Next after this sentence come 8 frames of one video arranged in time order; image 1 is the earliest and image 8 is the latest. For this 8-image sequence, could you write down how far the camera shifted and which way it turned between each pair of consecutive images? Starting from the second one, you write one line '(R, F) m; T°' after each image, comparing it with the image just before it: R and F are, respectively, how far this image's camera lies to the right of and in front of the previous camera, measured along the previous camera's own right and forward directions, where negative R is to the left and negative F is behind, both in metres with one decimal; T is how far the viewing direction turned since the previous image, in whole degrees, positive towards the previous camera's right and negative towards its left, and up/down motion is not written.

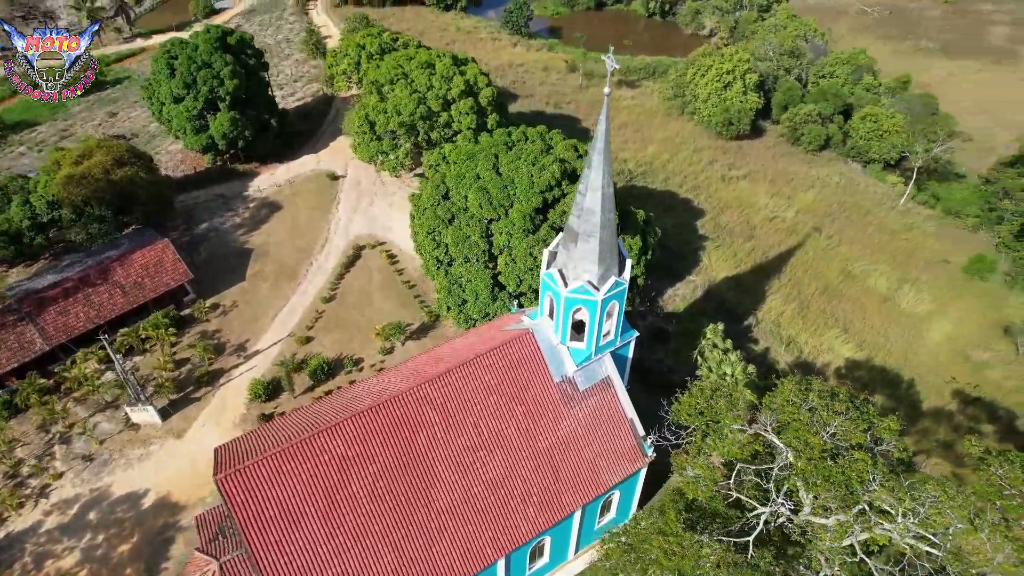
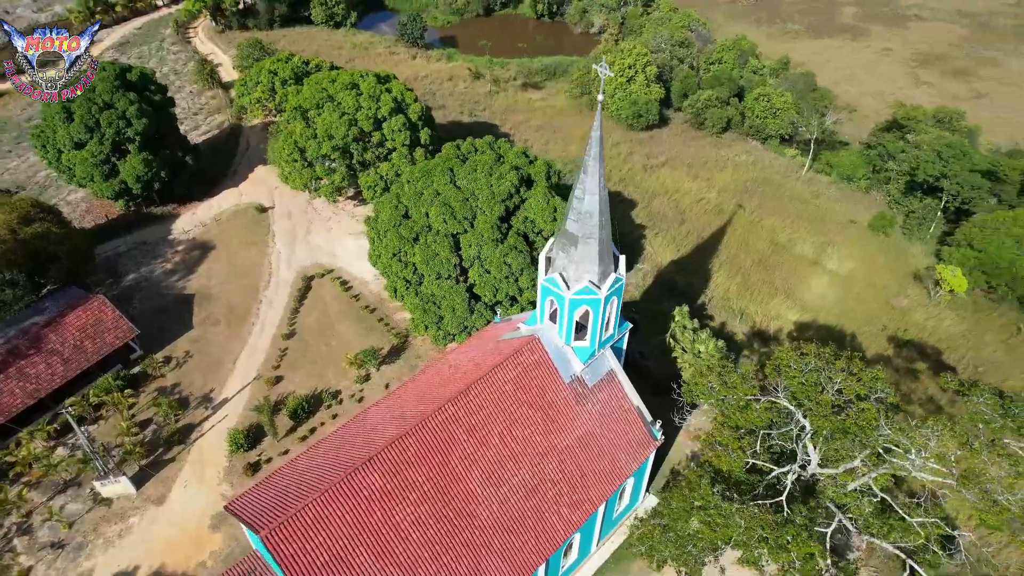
(-2.7, -0.2) m; +8°
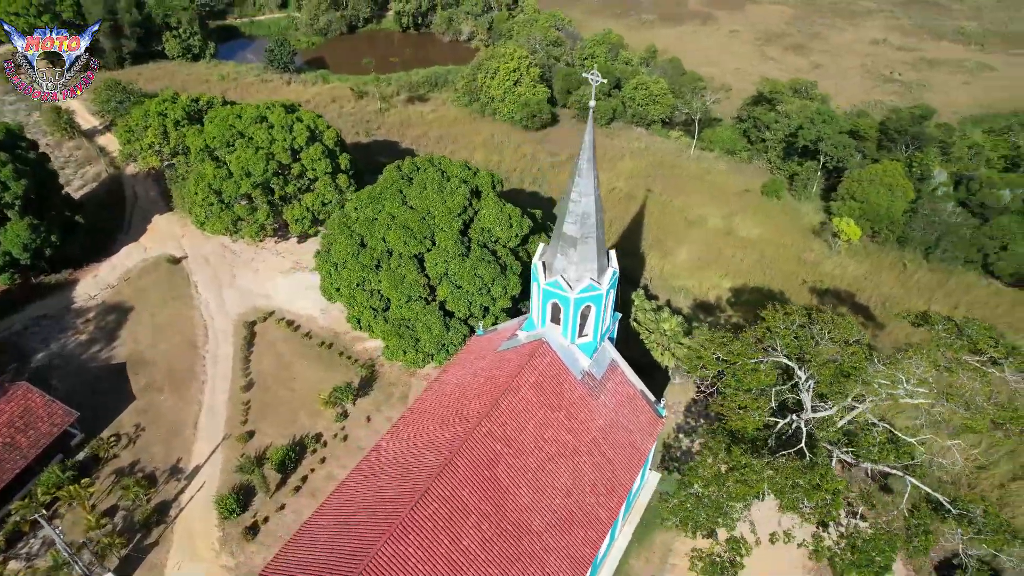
(-3.5, -0.1) m; +10°
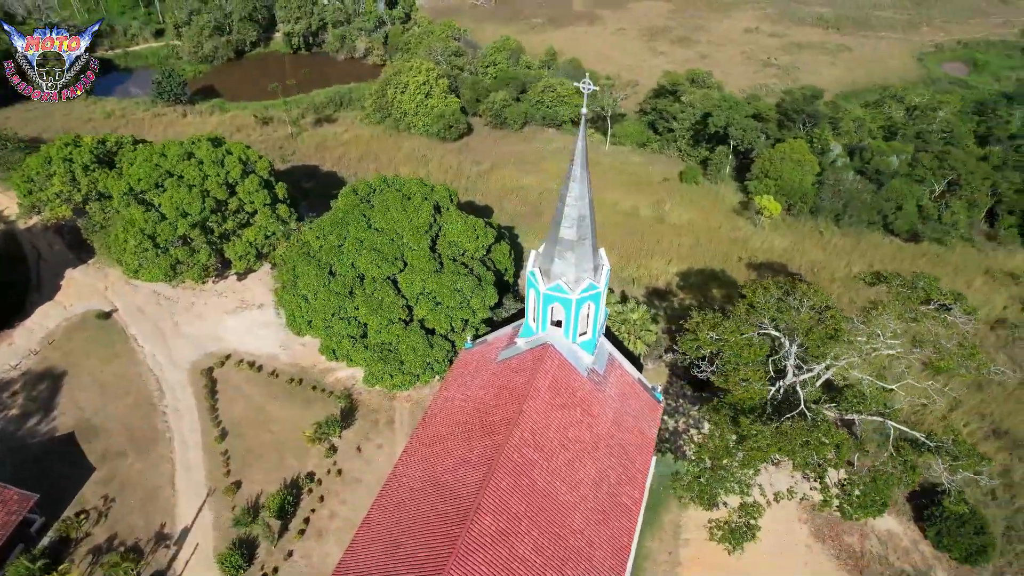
(-2.9, -0.2) m; +8°
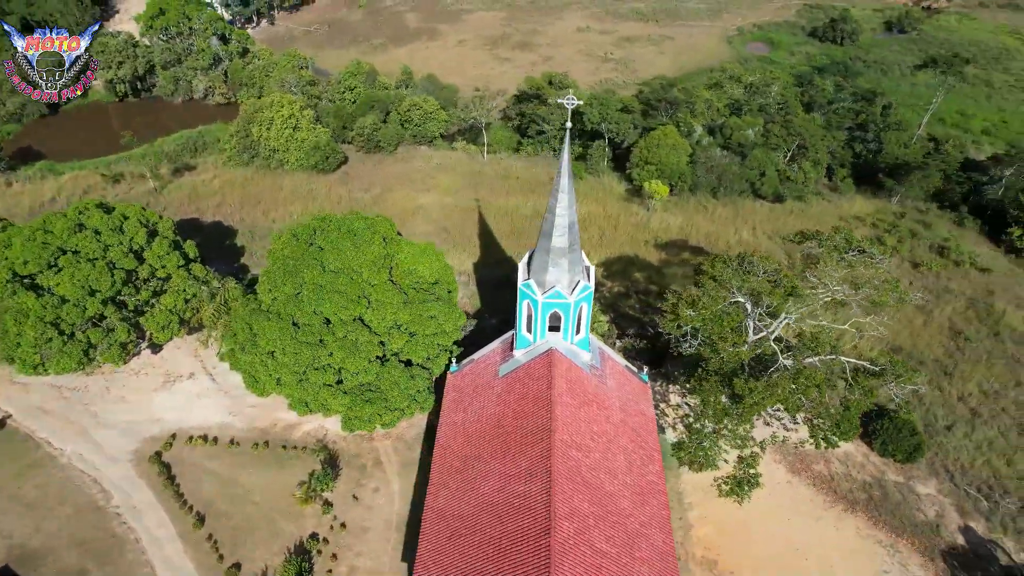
(-4.4, -0.2) m; +13°
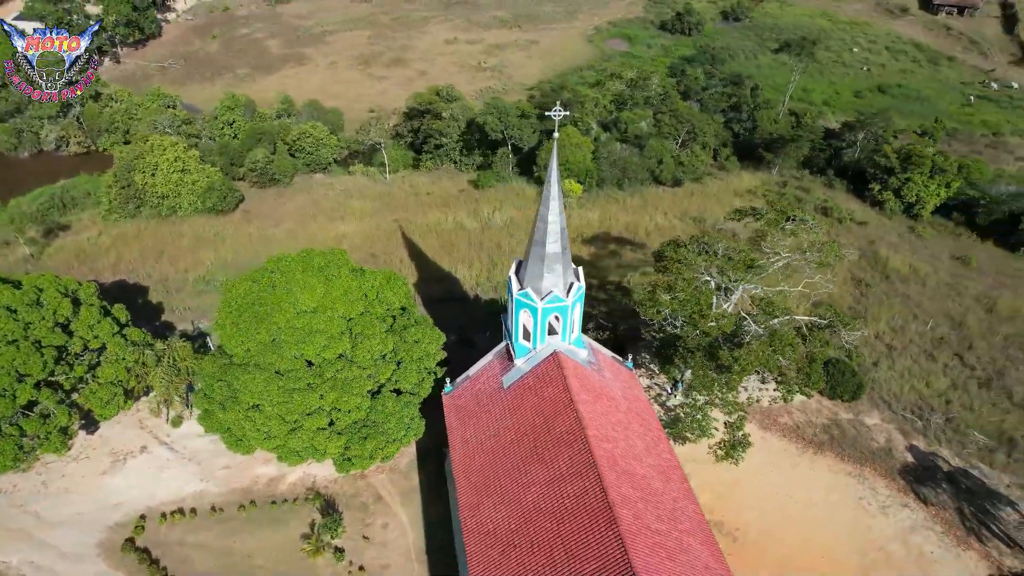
(-3.8, -0.2) m; +10°
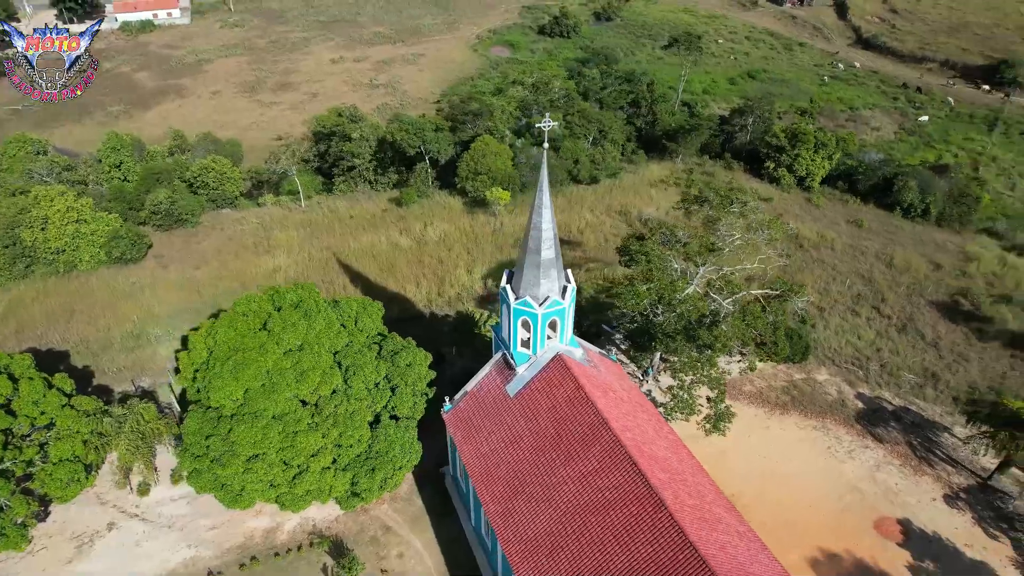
(-3.4, -0.2) m; +9°
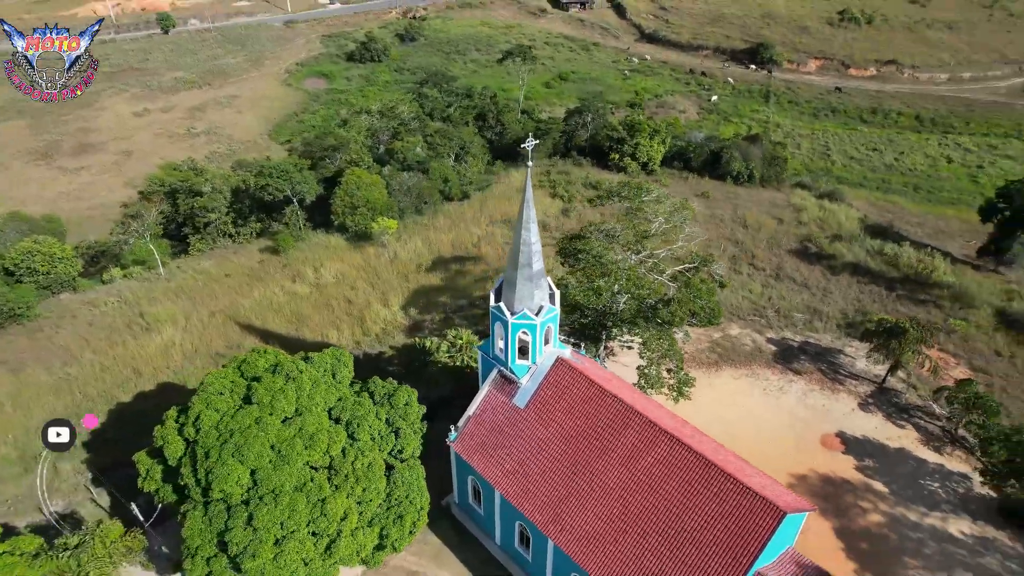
(-5.7, 0.0) m; +15°
